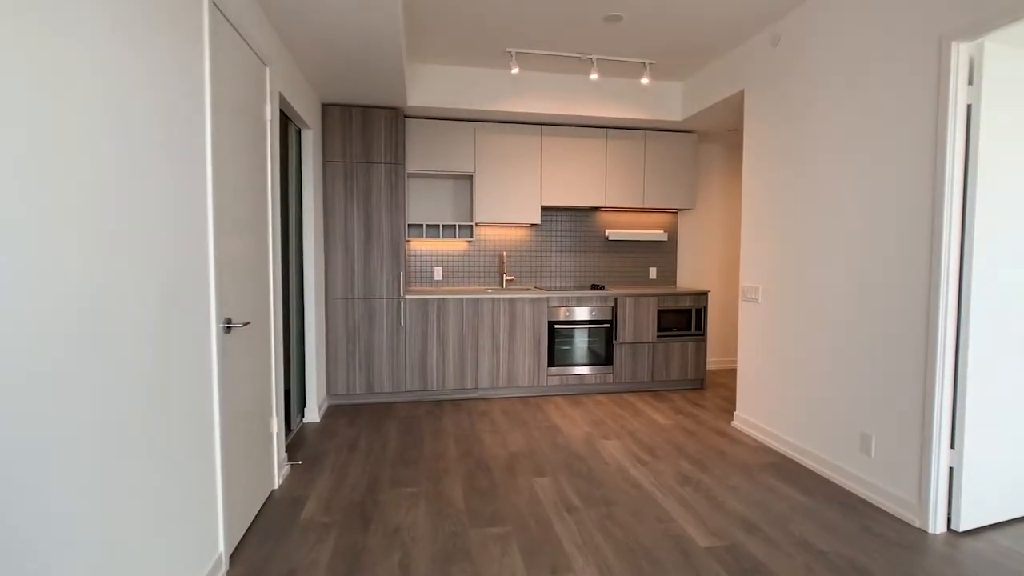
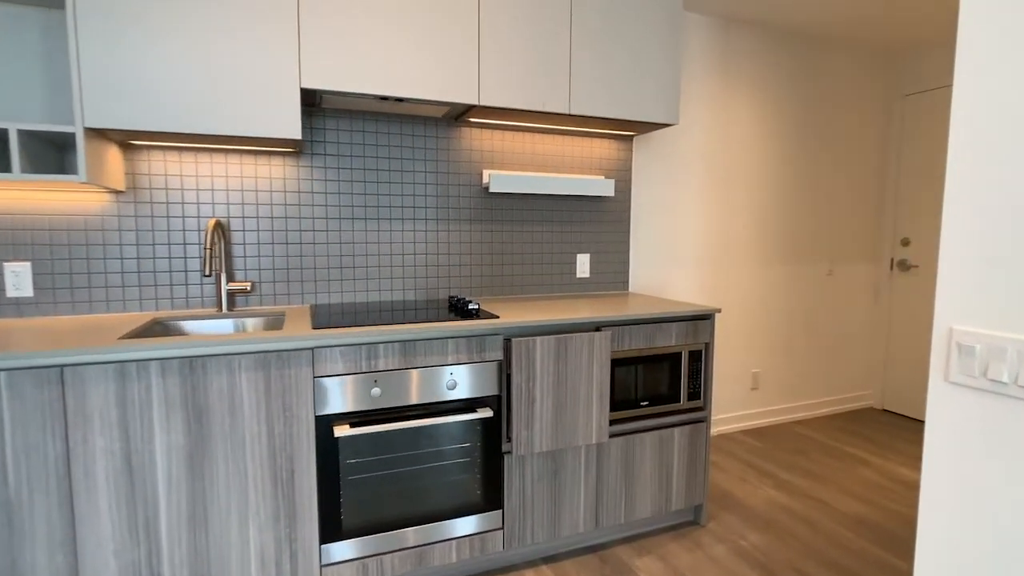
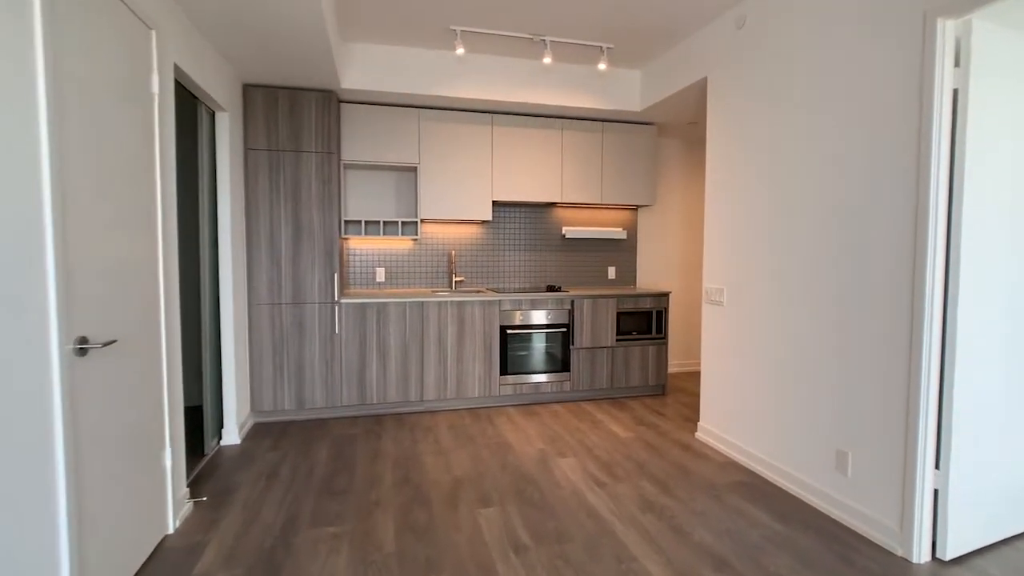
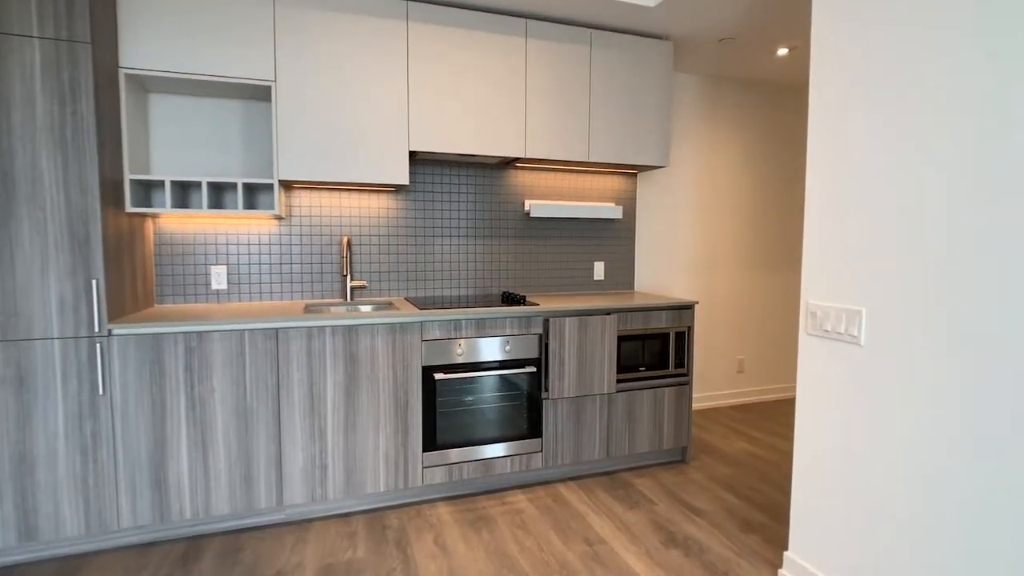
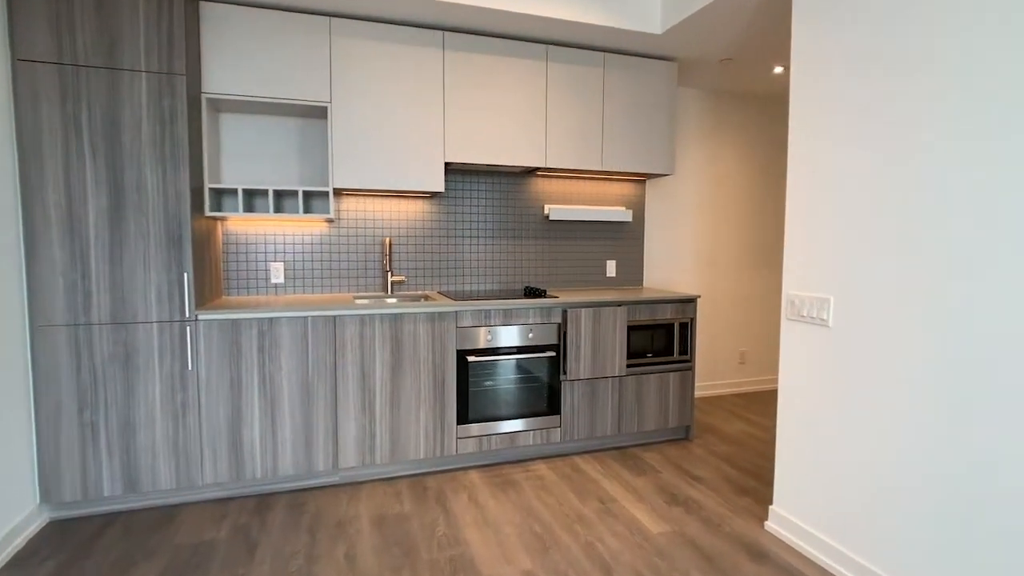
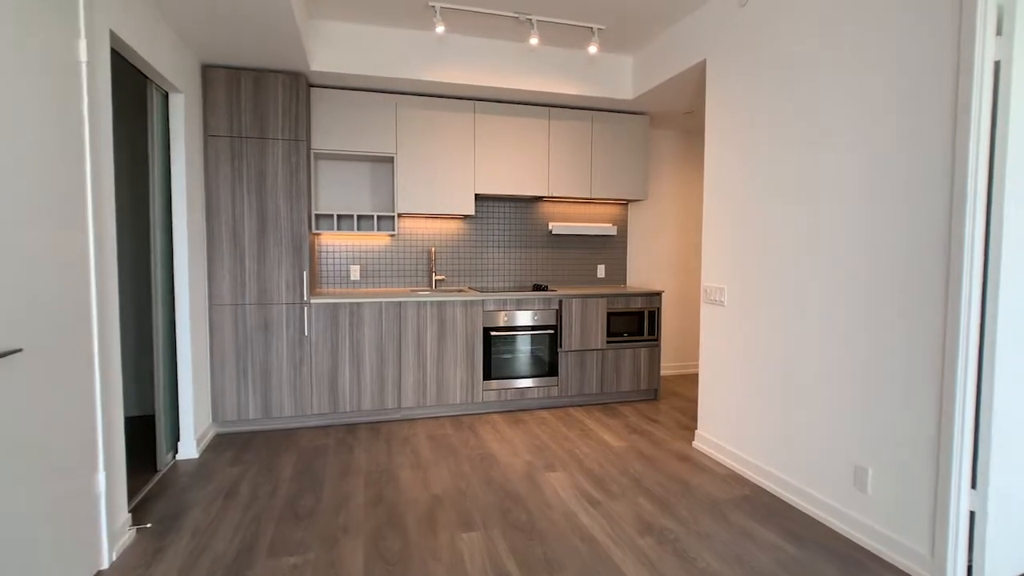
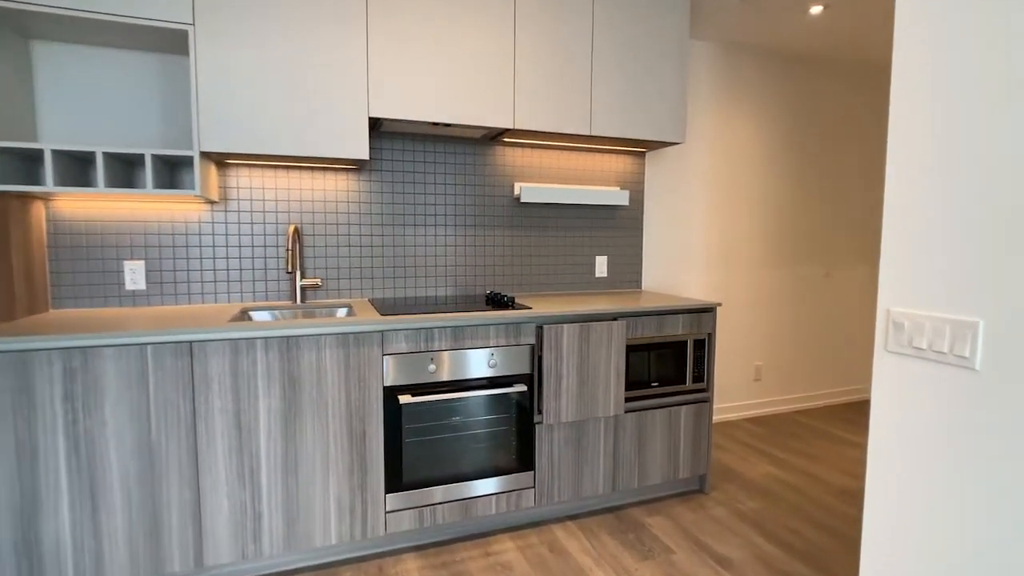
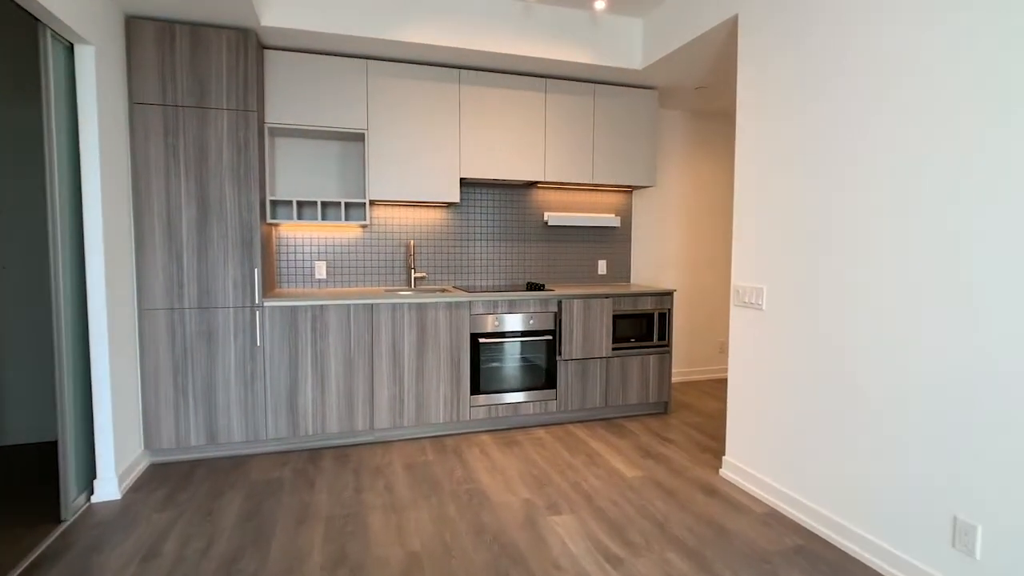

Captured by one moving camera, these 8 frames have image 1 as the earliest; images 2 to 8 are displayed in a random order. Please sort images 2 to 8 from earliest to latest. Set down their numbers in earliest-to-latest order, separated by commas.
3, 6, 8, 5, 4, 7, 2
